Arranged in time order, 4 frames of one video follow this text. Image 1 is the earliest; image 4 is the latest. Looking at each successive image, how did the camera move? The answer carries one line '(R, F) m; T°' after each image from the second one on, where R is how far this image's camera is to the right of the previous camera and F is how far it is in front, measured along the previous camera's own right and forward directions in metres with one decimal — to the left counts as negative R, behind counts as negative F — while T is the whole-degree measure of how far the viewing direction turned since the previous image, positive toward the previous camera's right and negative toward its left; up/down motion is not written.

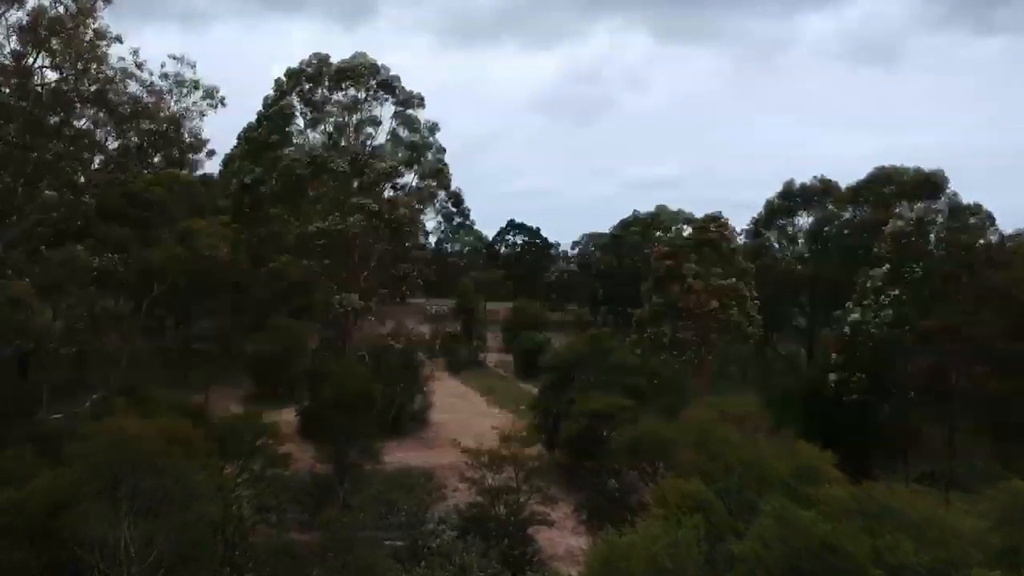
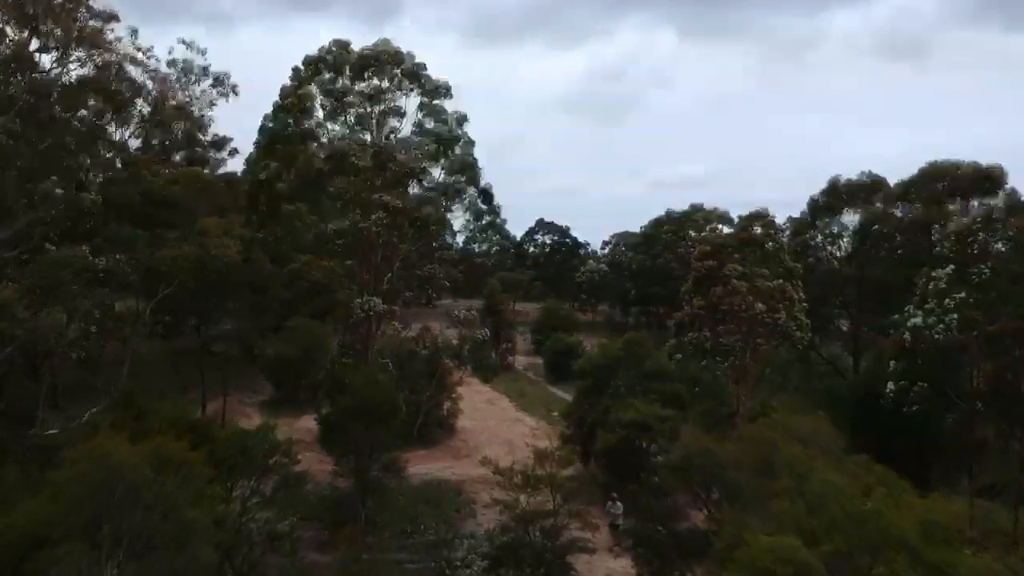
(-0.1, +1.3) m; -1°
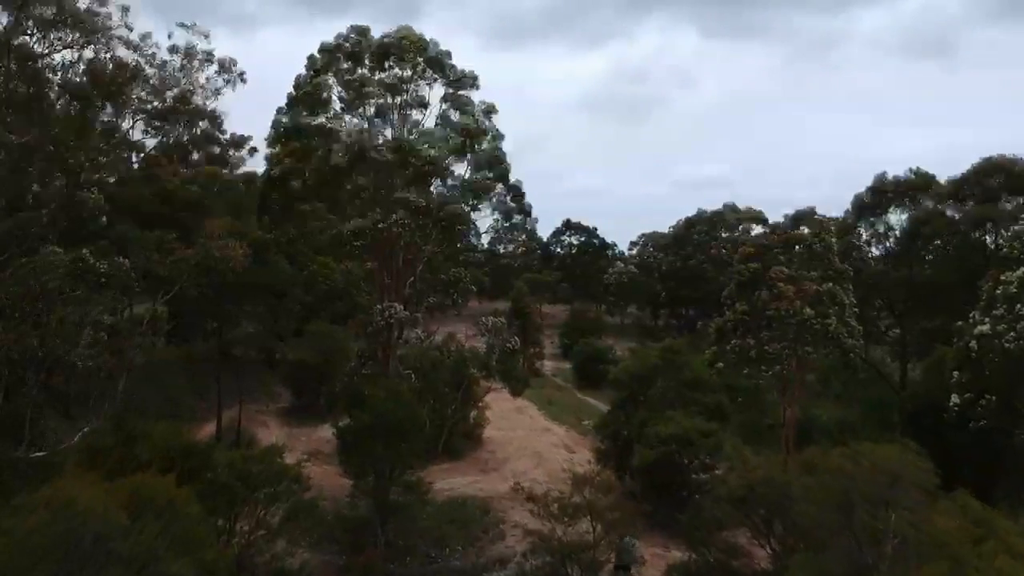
(-0.1, +1.3) m; -1°
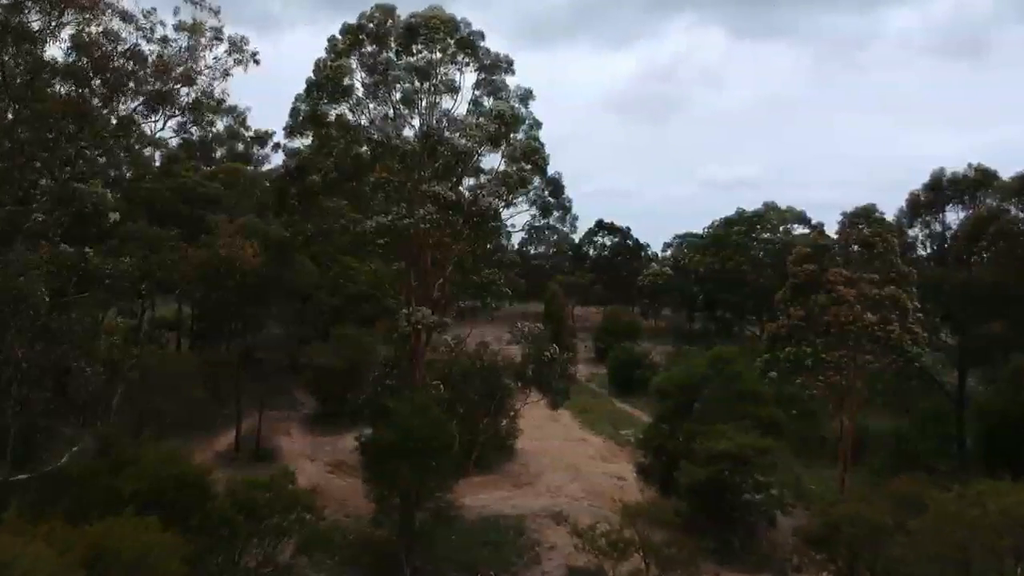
(-0.1, +1.4) m; -1°
